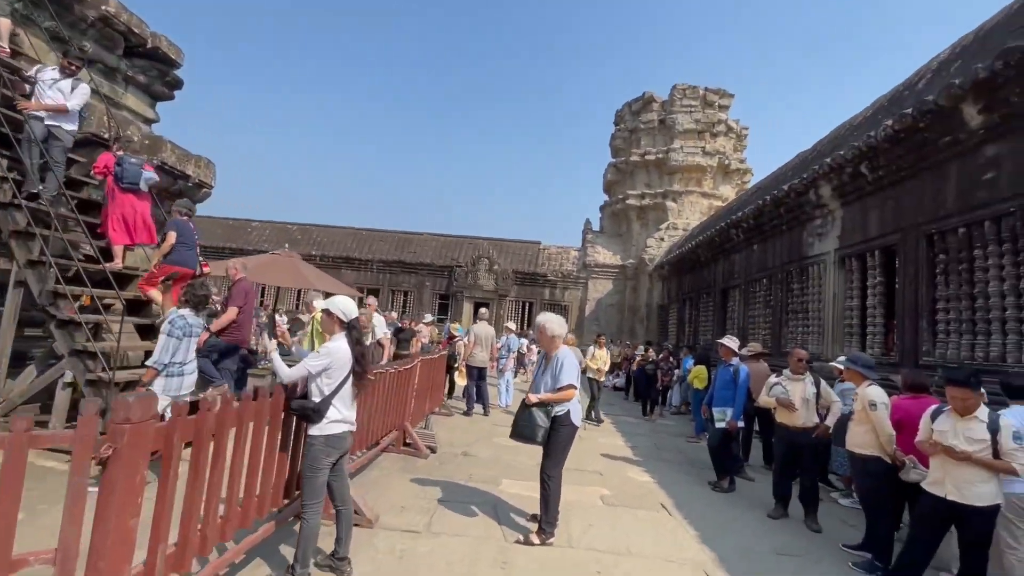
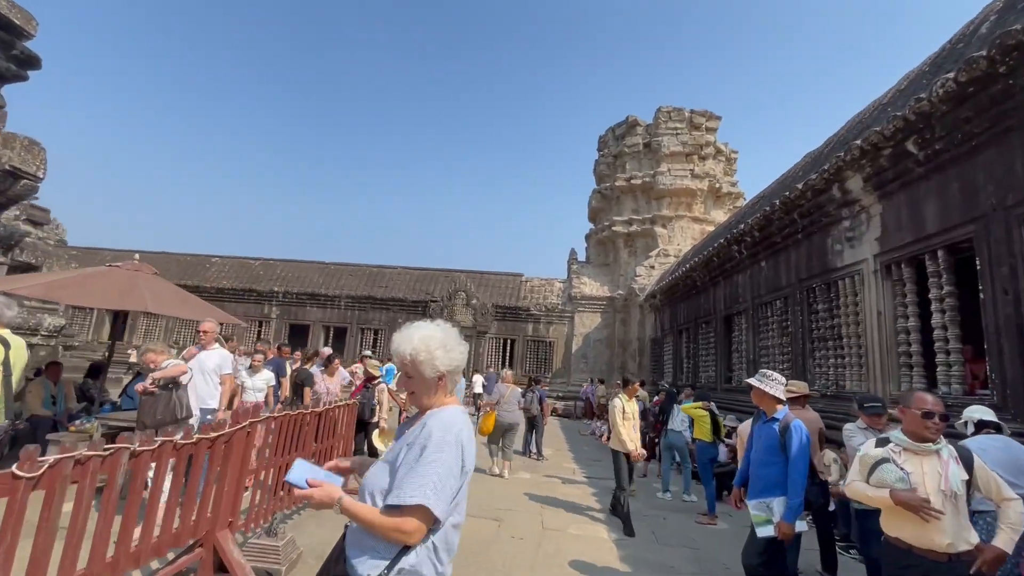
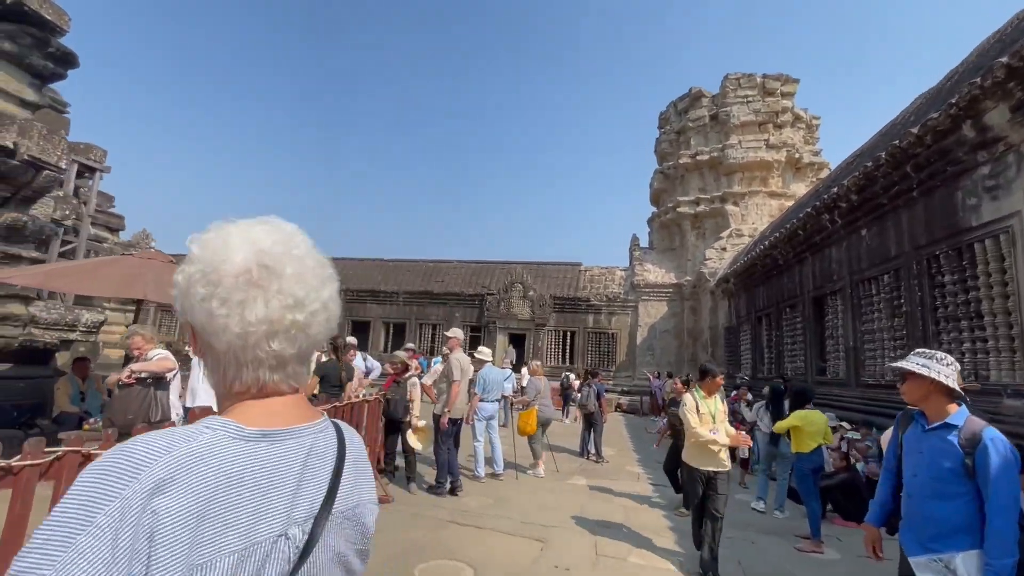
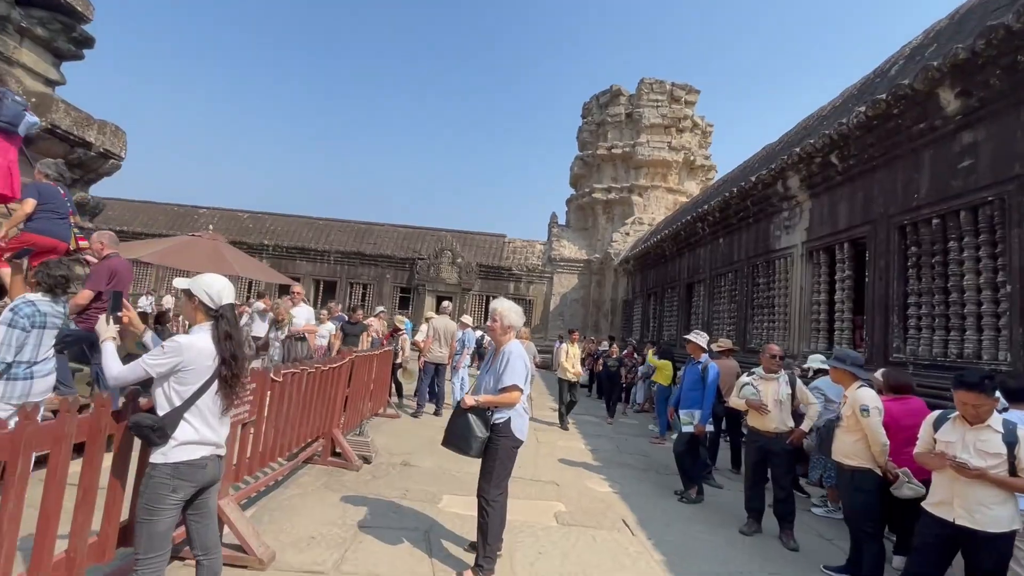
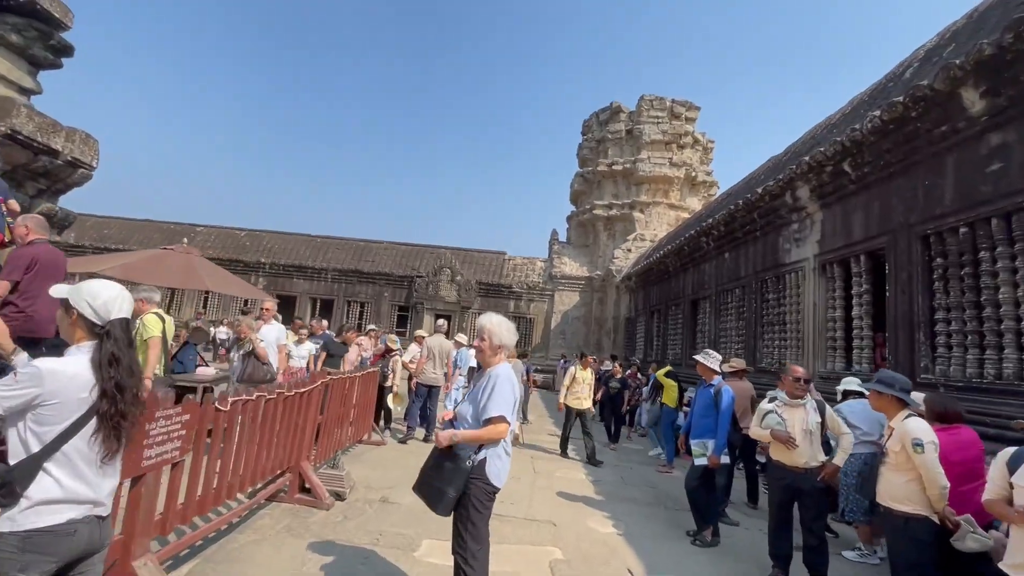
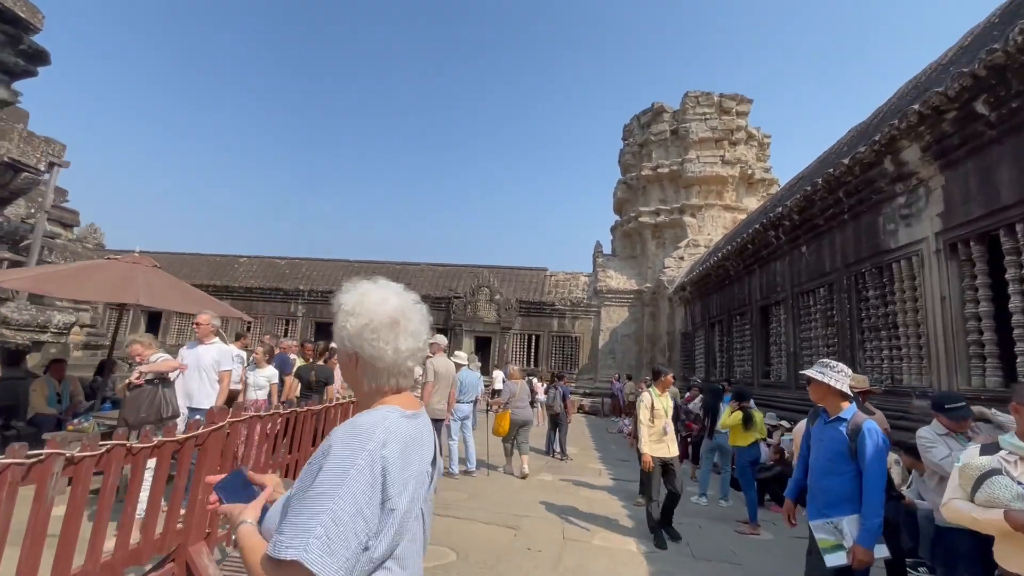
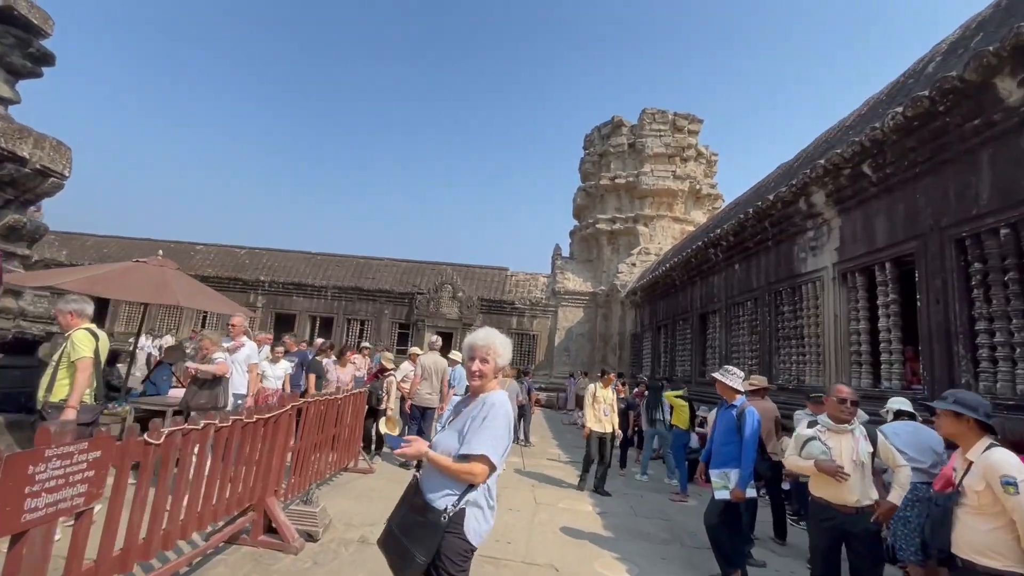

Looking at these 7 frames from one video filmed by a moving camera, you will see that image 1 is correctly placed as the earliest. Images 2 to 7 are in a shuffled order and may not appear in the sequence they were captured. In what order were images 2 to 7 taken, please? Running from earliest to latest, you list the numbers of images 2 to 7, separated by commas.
4, 5, 7, 2, 6, 3
